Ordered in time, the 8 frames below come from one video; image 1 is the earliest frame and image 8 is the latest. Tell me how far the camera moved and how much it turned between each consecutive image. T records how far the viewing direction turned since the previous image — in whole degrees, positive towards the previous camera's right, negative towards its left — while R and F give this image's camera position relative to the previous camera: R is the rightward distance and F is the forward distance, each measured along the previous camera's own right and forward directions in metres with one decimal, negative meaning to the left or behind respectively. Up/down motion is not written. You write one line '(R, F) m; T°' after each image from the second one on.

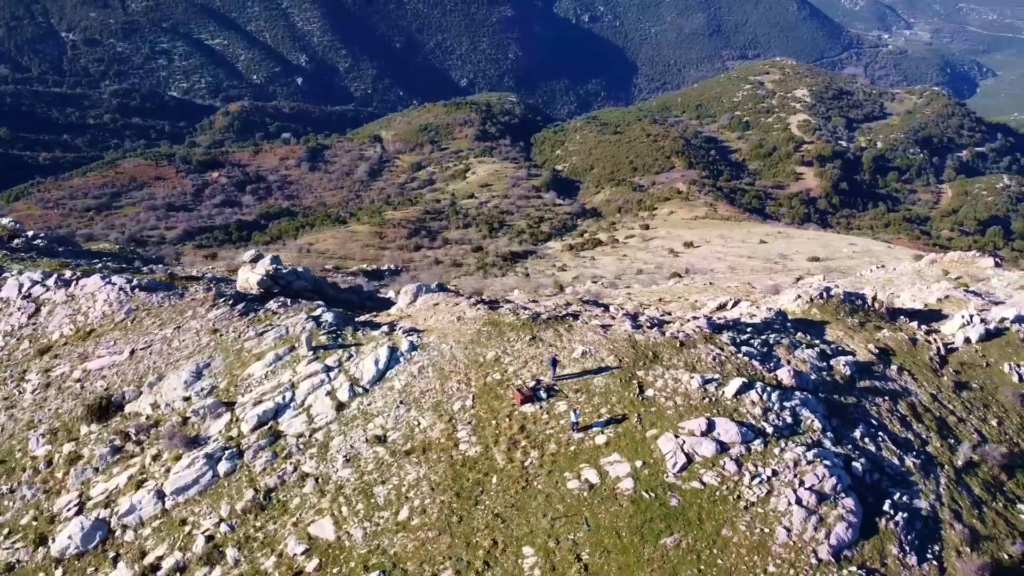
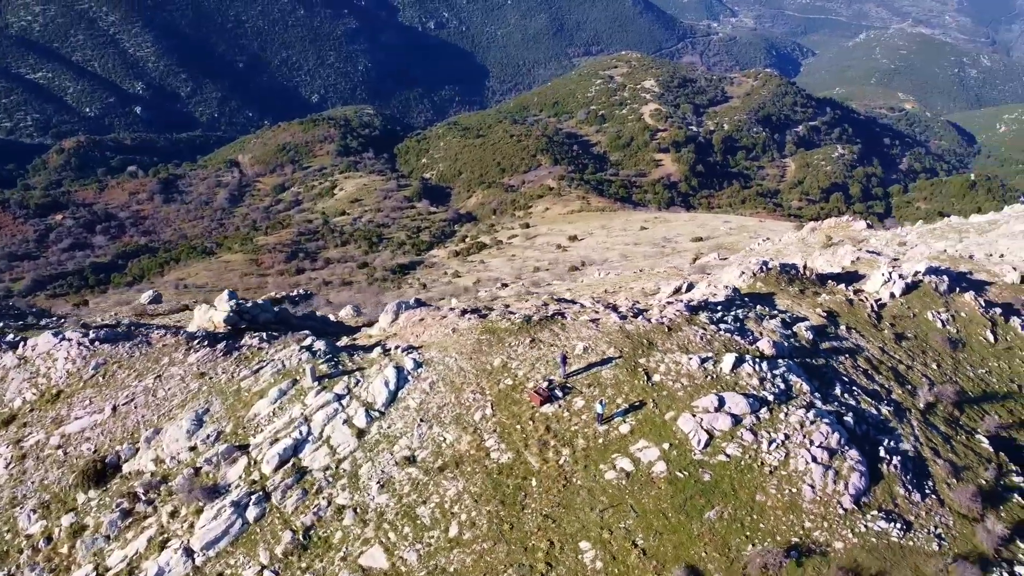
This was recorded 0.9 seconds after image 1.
(-2.0, 0.0) m; +9°
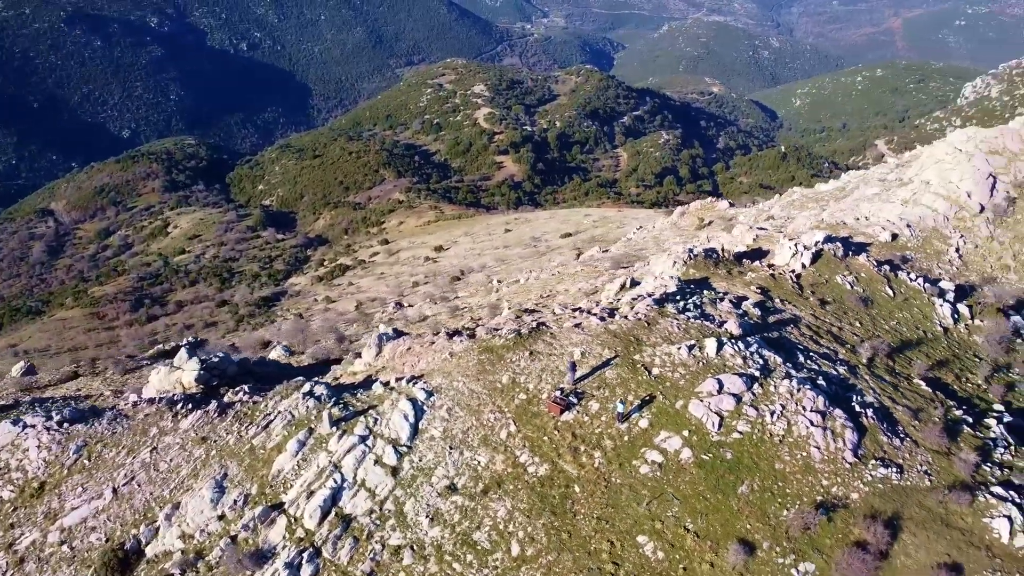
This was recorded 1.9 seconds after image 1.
(-2.4, 0.0) m; +11°
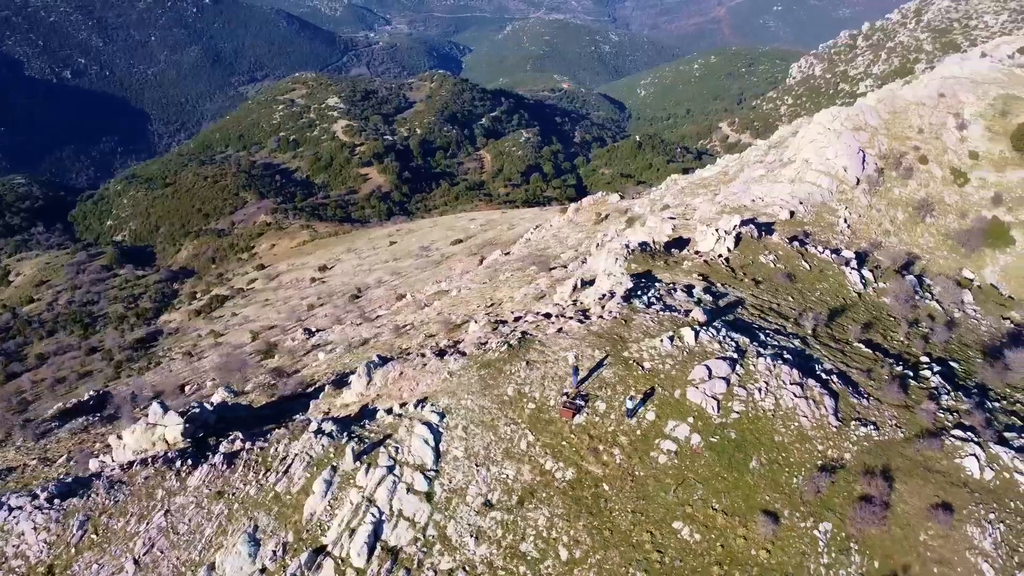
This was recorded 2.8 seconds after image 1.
(-2.0, -0.1) m; +9°
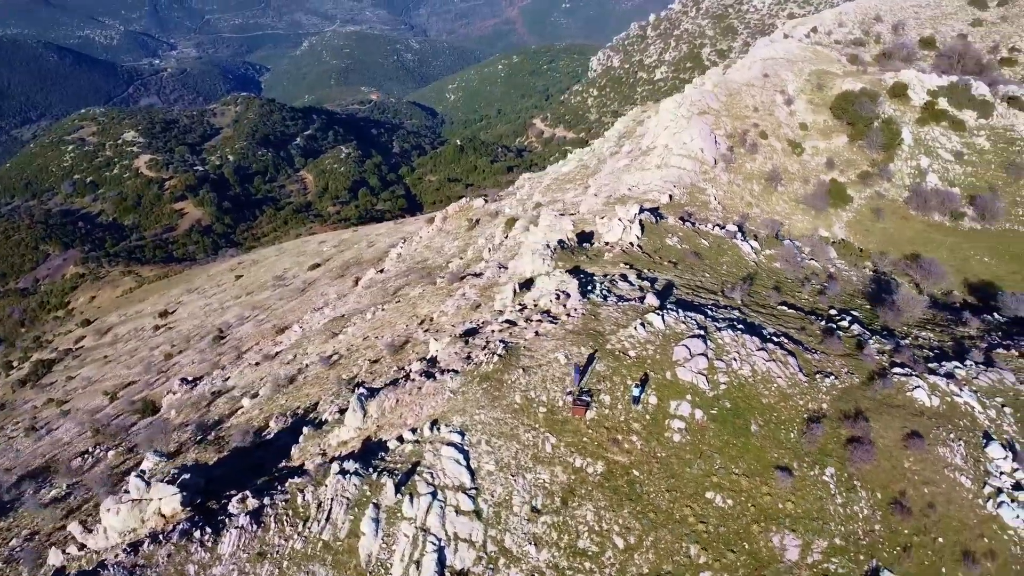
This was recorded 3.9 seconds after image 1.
(-2.7, 0.0) m; +12°
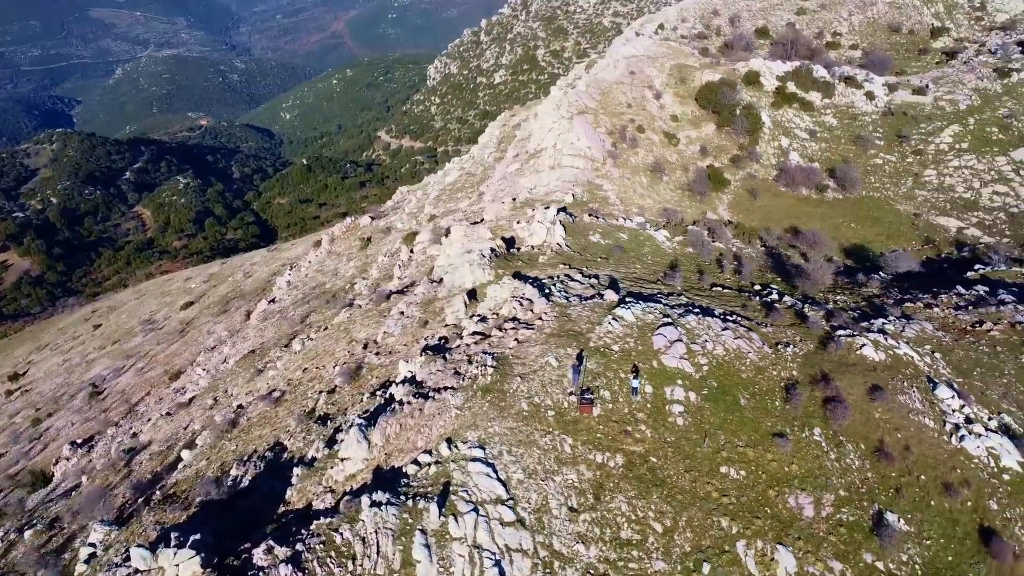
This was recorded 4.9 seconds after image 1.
(-2.4, 0.0) m; +10°
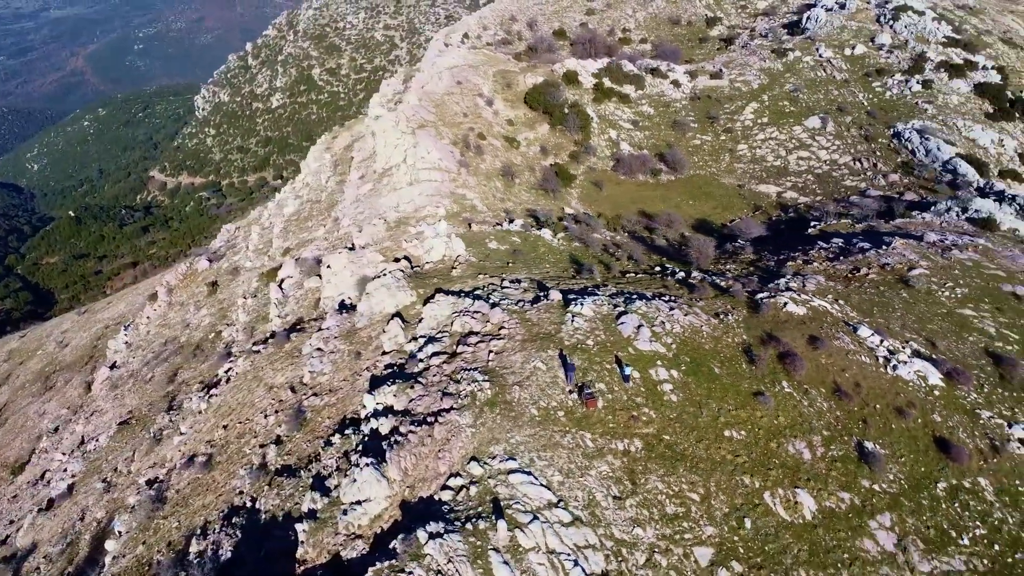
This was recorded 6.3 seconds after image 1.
(-3.3, +0.1) m; +14°
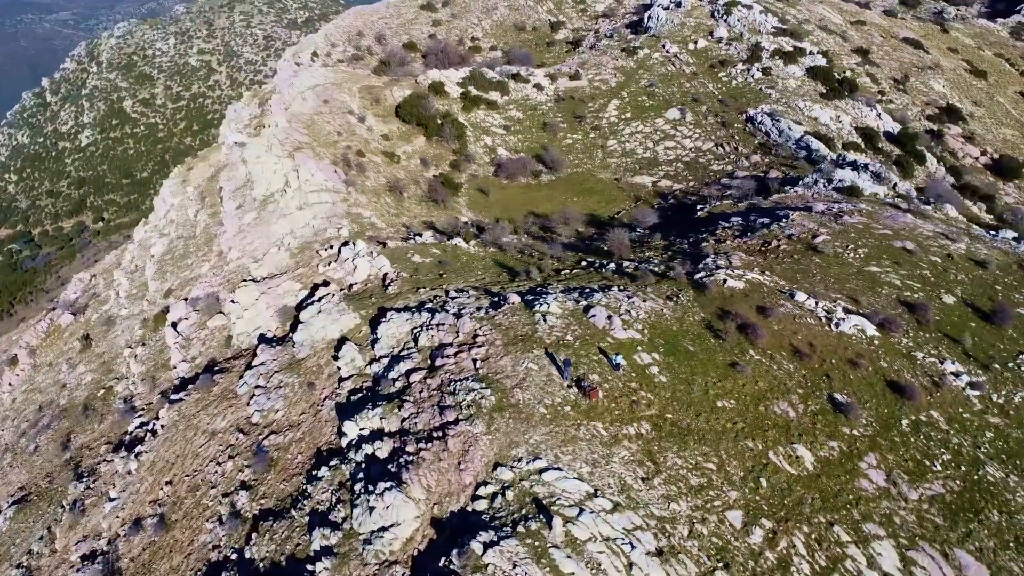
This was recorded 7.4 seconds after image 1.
(-2.7, +0.1) m; +11°
